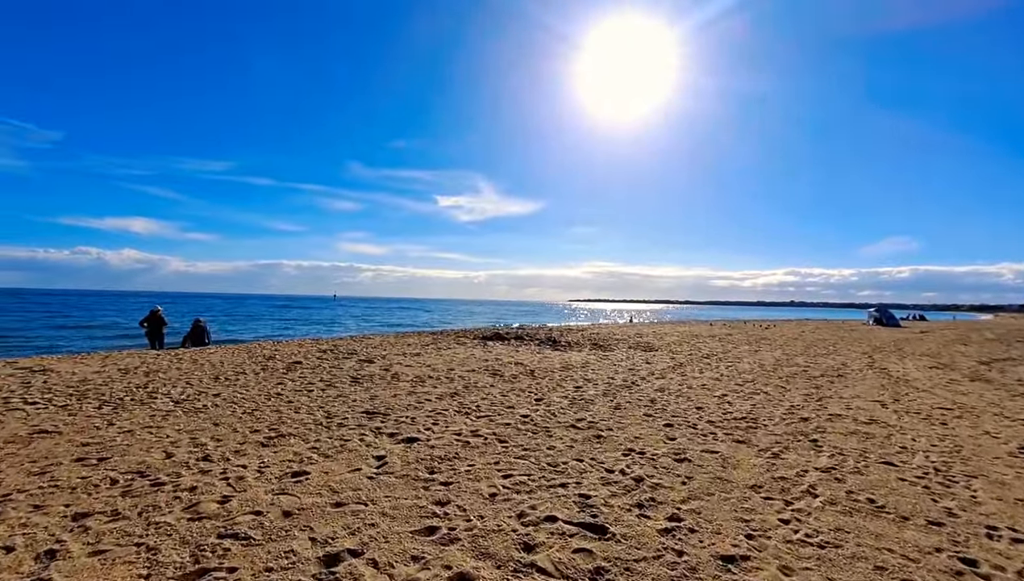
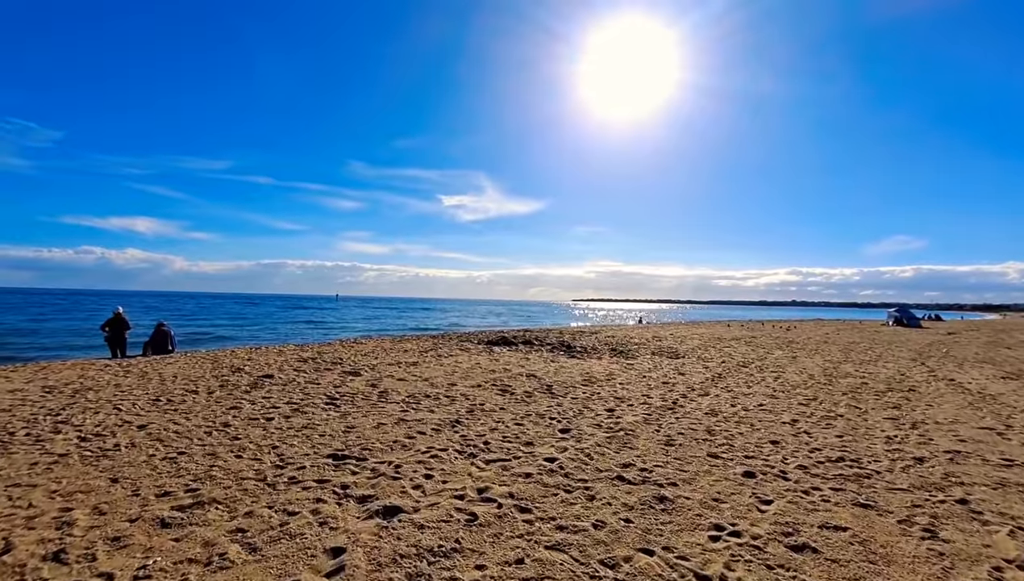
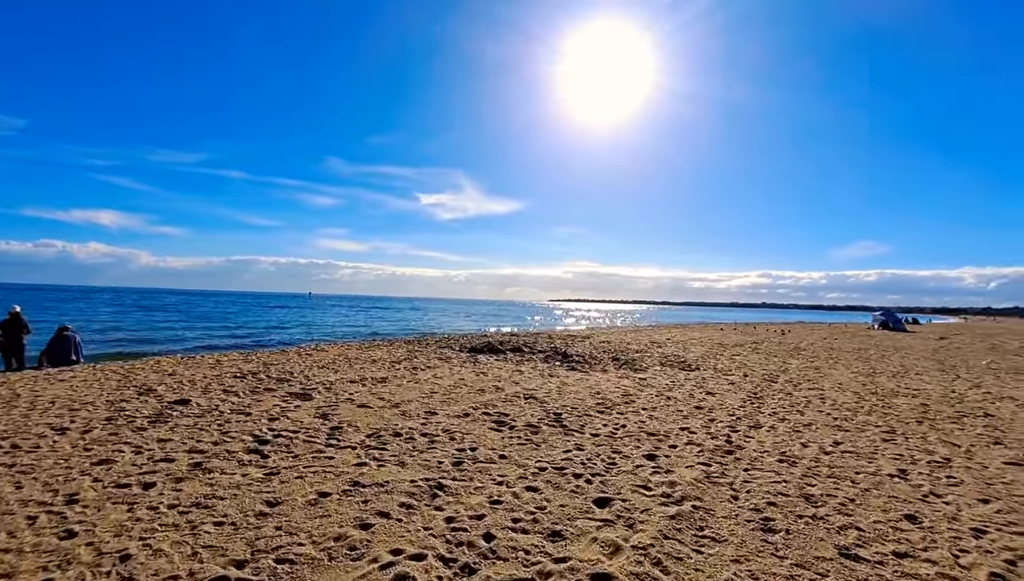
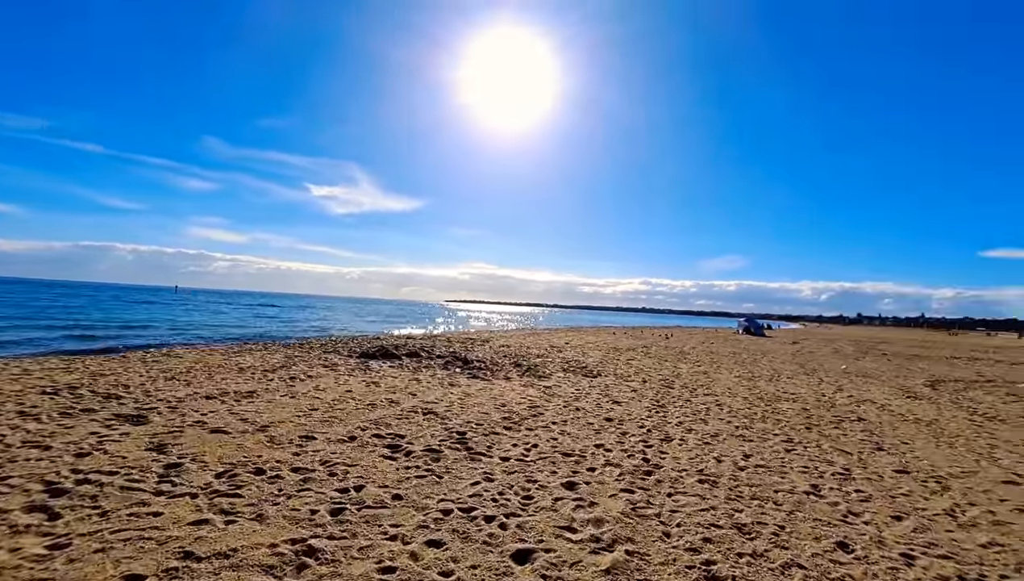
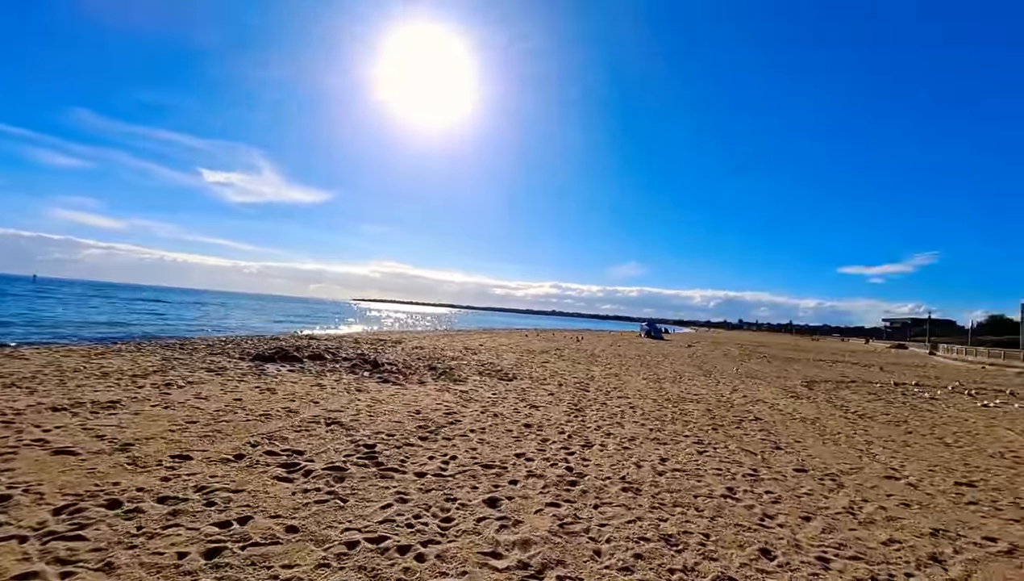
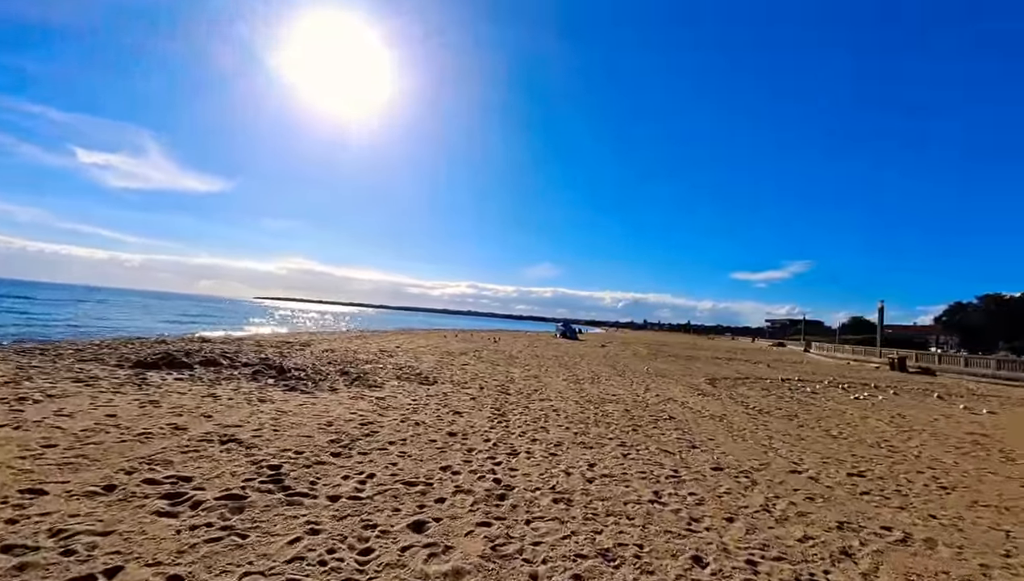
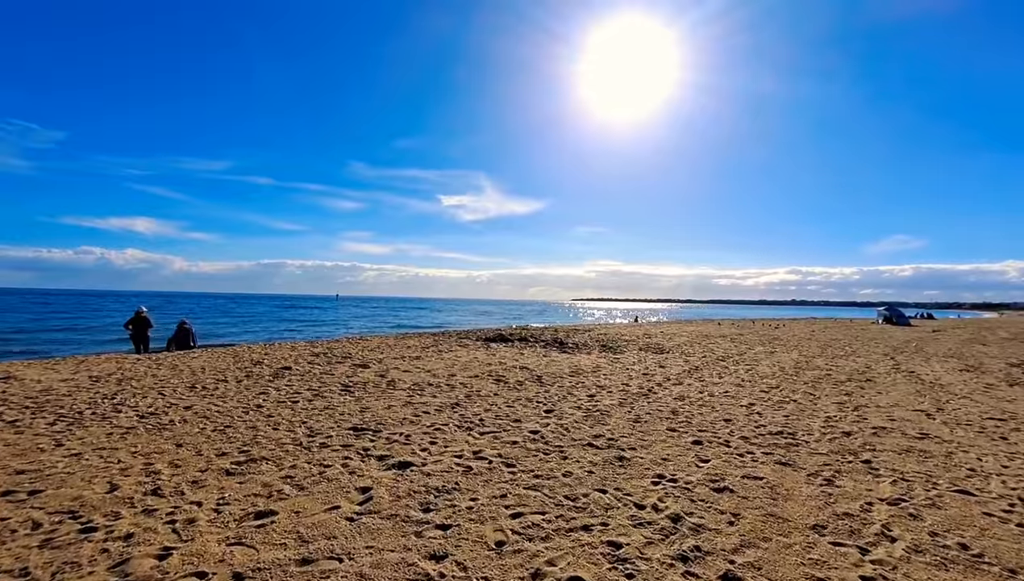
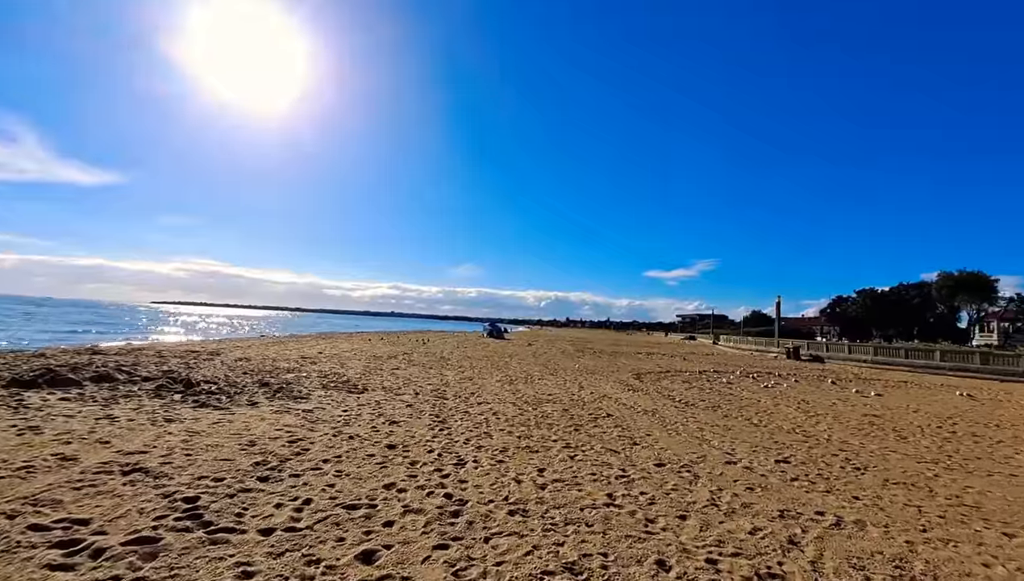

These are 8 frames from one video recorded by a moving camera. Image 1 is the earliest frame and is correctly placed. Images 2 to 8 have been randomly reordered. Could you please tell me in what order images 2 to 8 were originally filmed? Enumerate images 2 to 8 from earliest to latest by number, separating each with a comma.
7, 2, 3, 4, 5, 6, 8
